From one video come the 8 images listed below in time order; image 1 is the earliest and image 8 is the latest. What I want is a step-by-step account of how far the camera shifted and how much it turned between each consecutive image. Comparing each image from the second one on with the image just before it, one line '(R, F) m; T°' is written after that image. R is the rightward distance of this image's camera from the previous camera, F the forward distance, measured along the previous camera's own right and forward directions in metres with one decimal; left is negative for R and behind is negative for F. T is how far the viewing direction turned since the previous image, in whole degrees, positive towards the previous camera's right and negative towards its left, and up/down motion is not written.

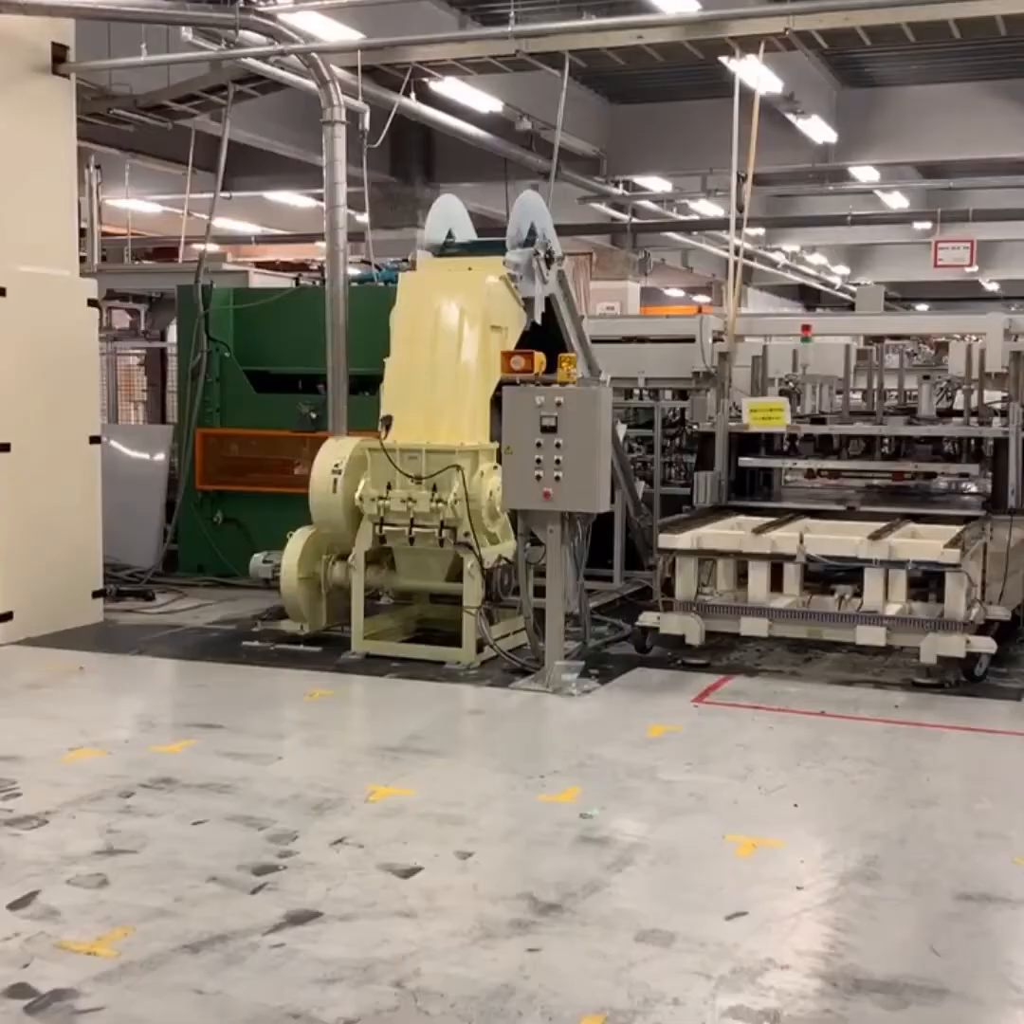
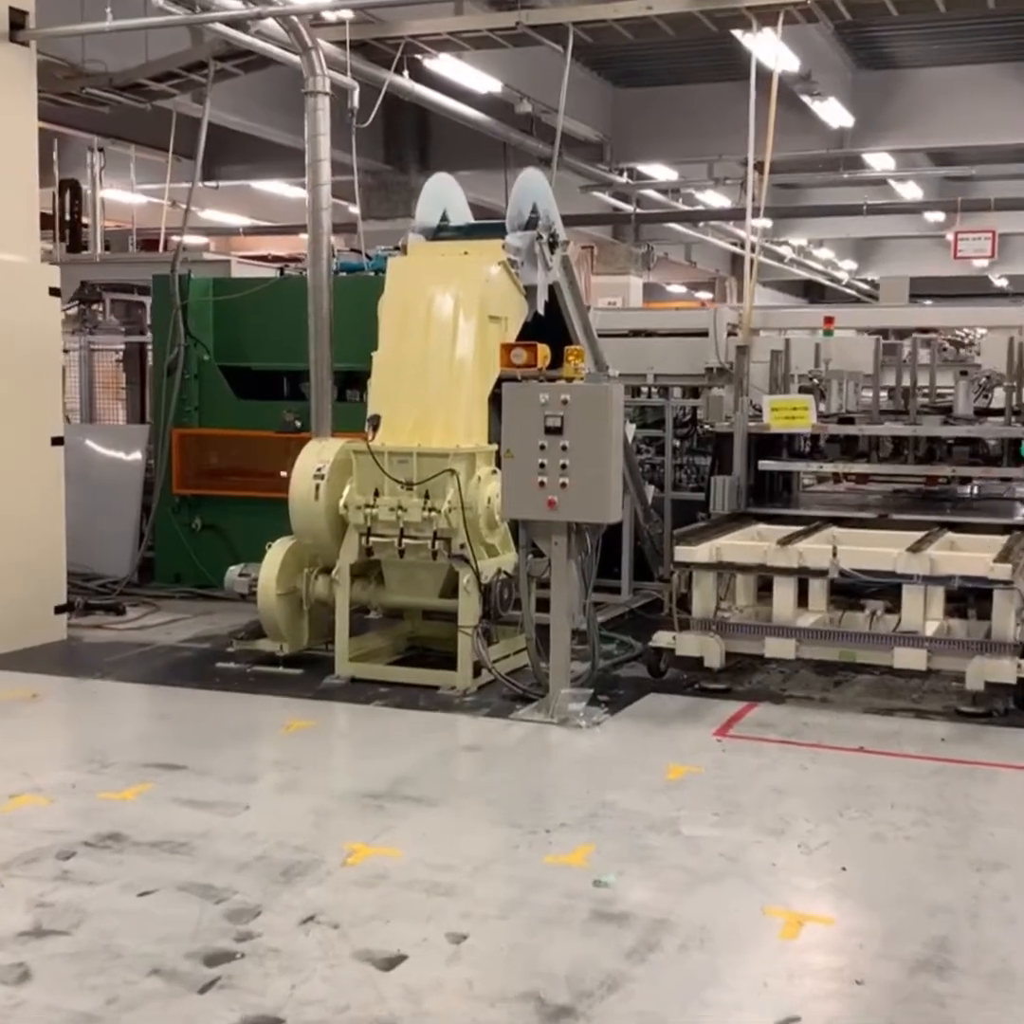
(0.0, +0.6) m; 0°
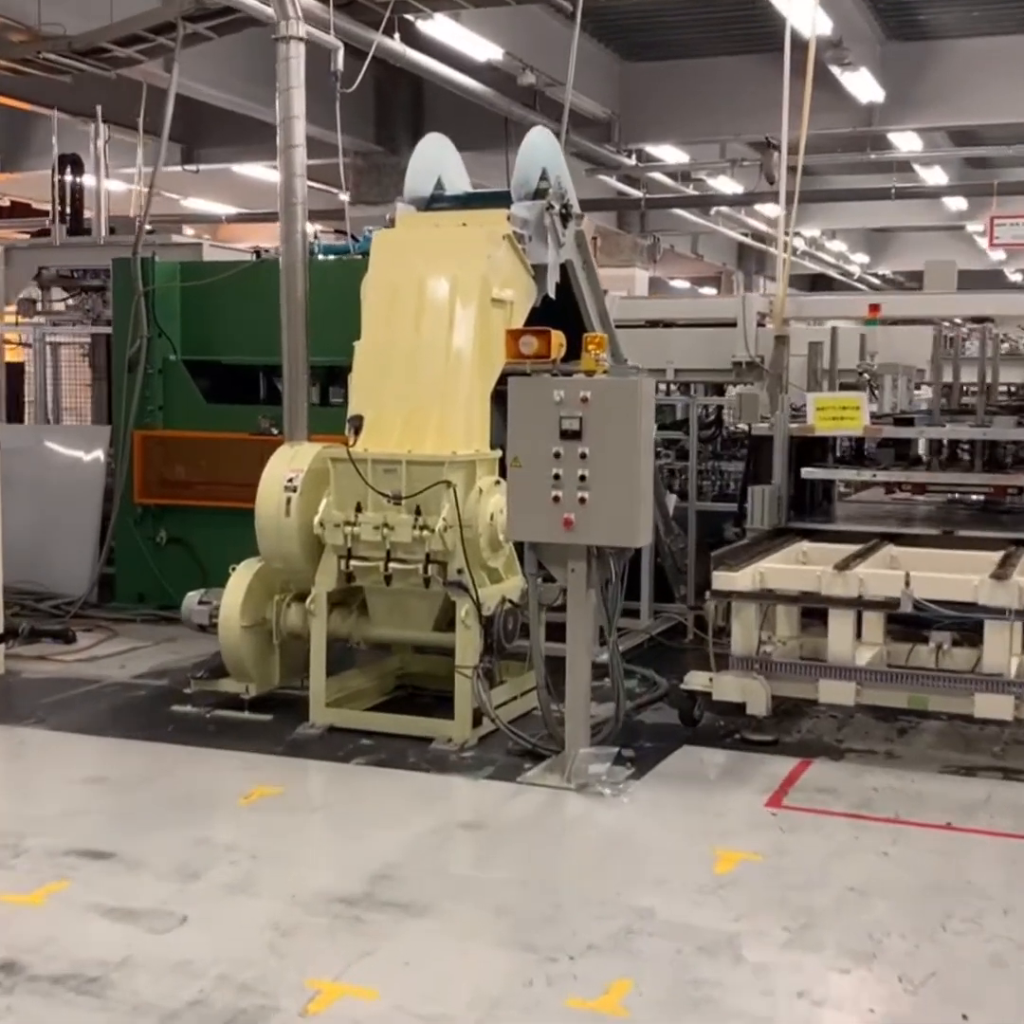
(0.0, +0.9) m; 0°
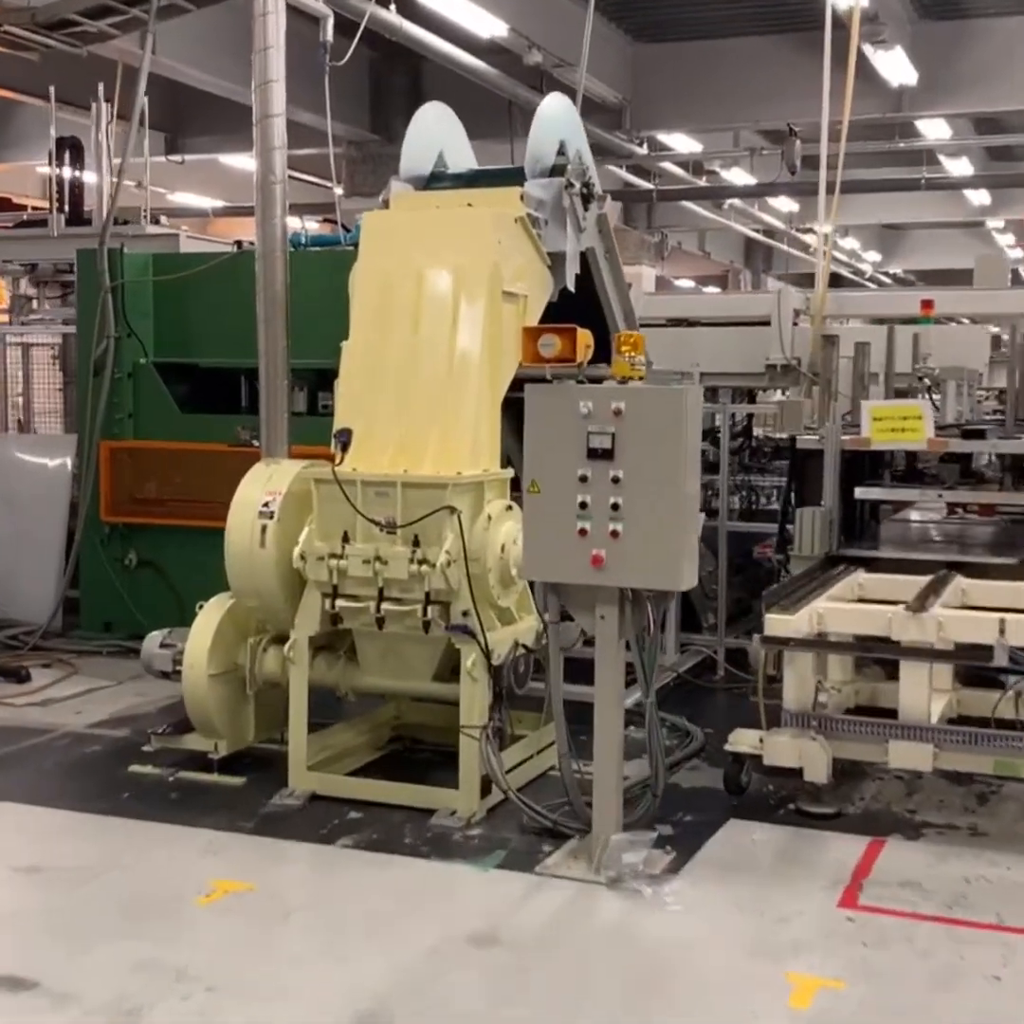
(0.0, +0.7) m; 0°
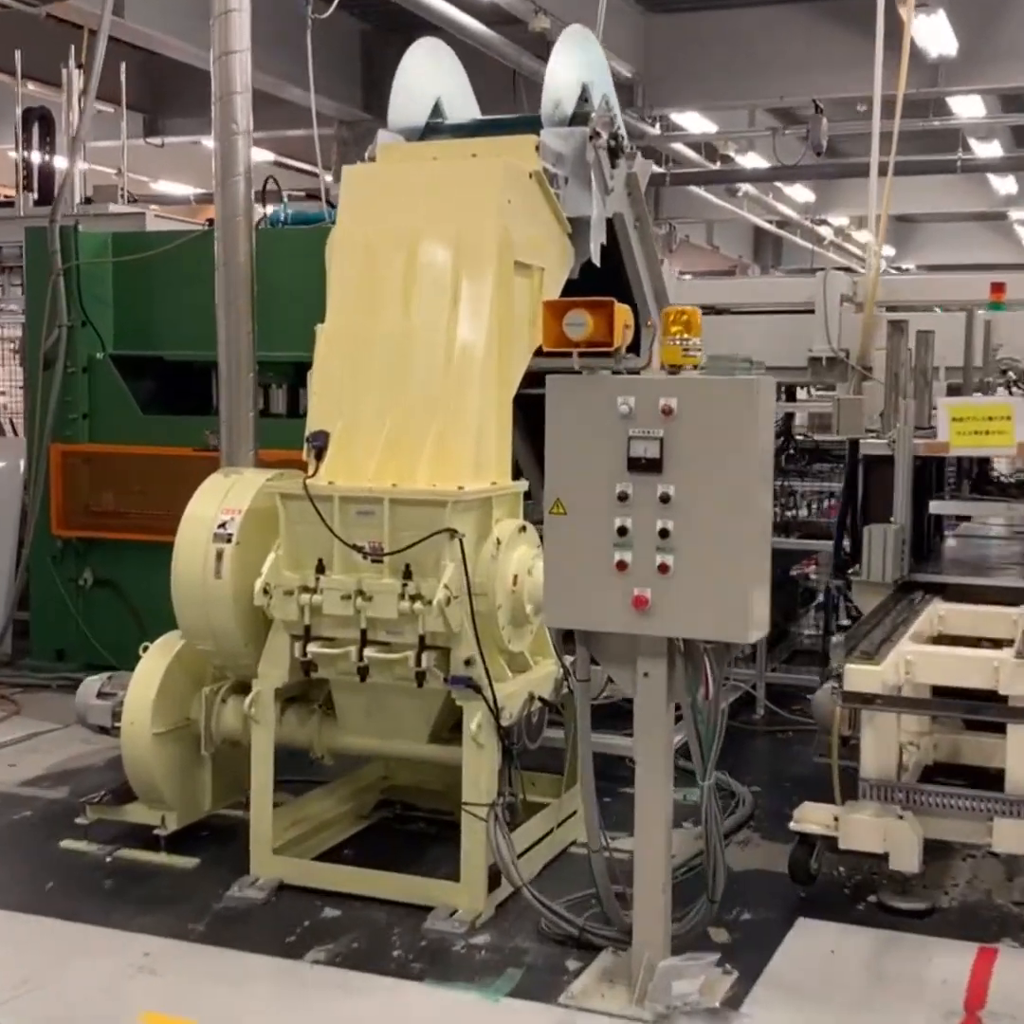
(0.0, +0.8) m; 0°
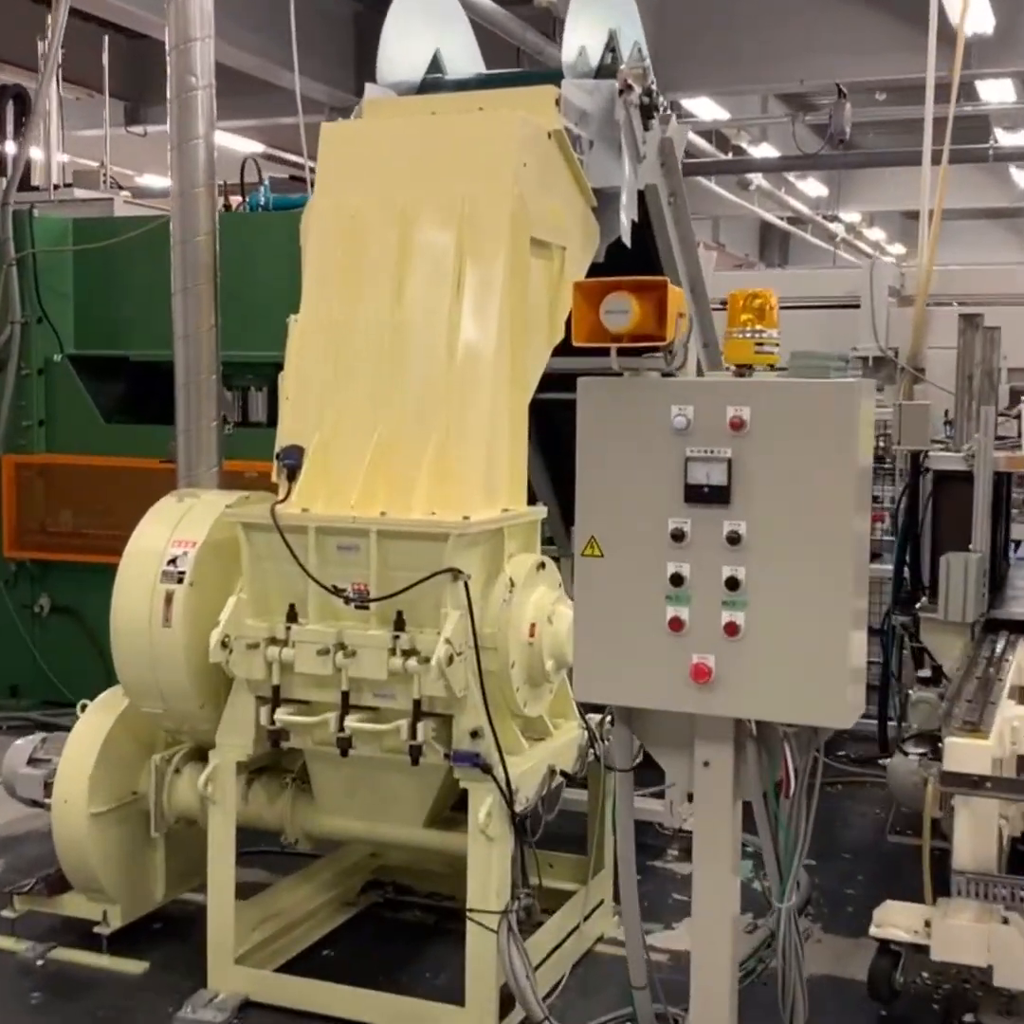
(0.0, +0.6) m; 0°
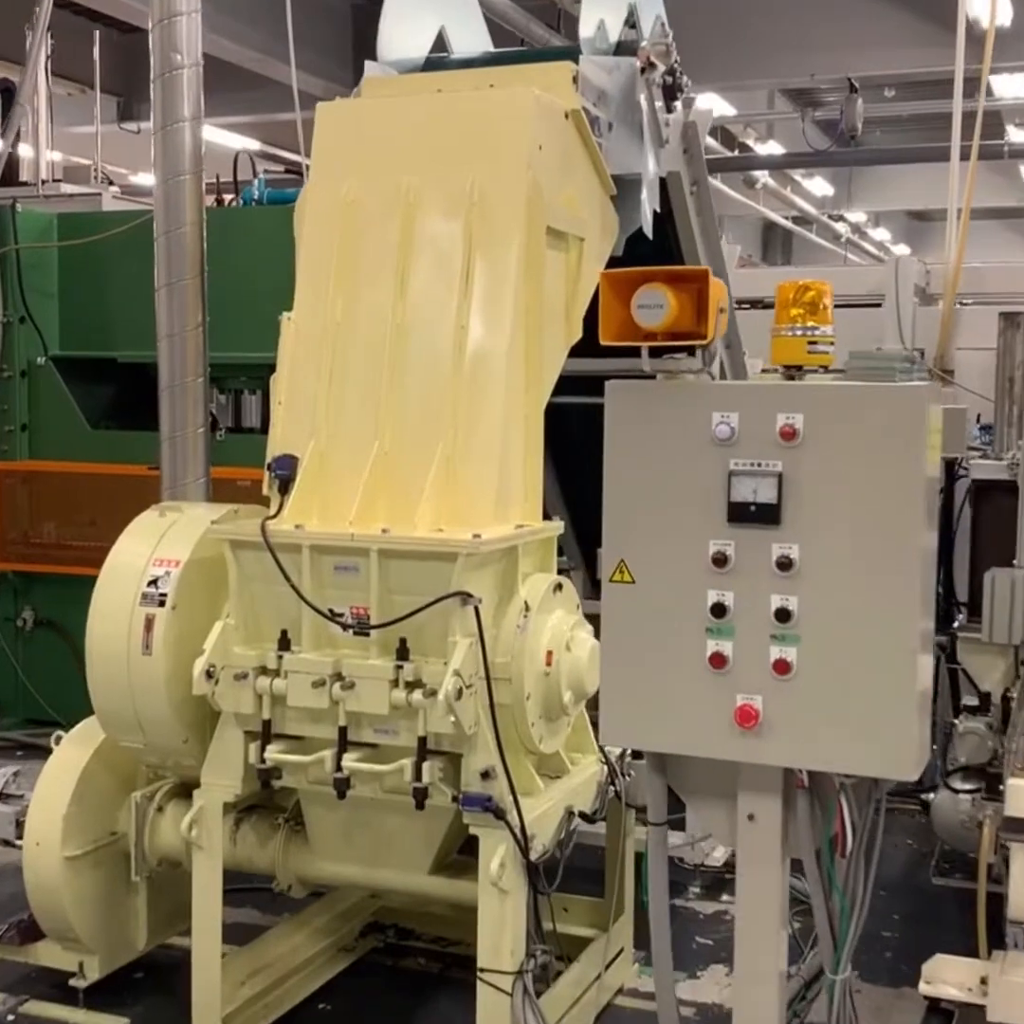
(0.0, +0.2) m; 0°
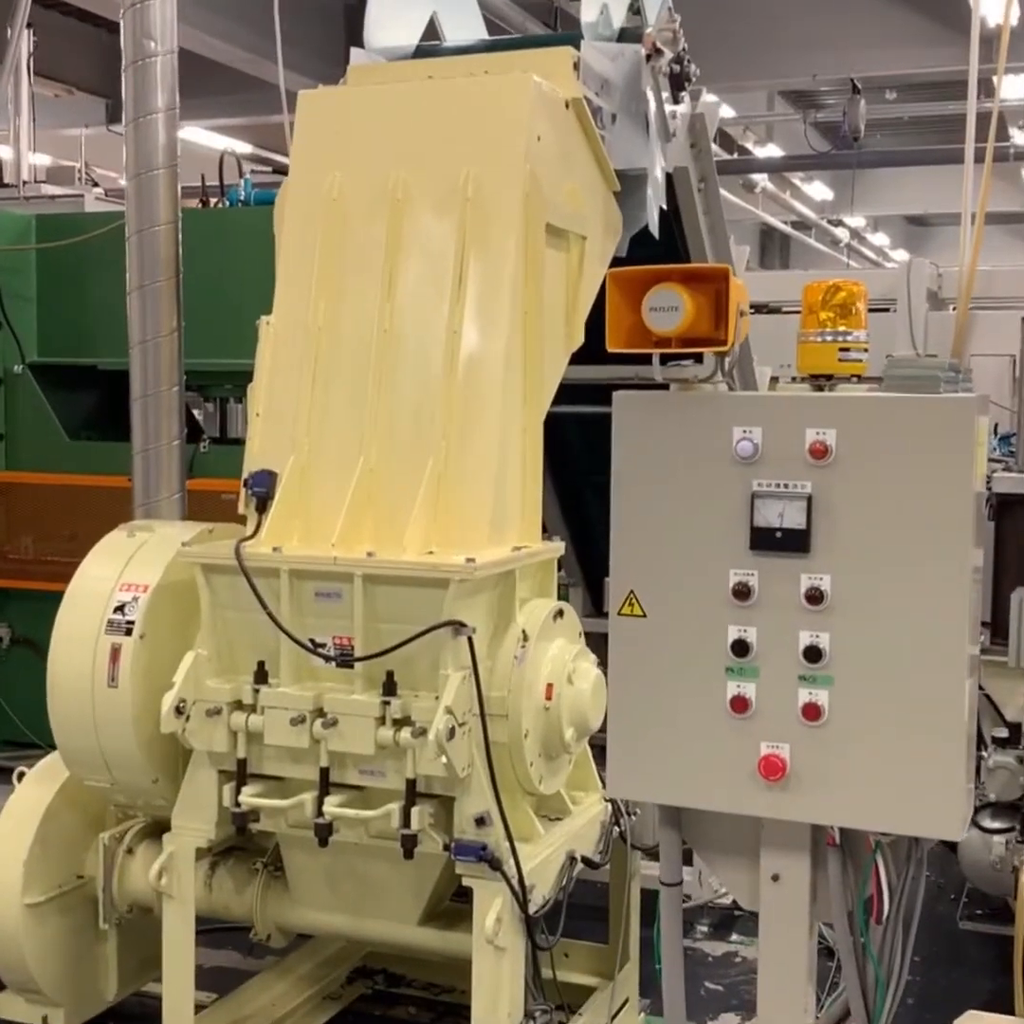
(0.0, +0.2) m; 0°
